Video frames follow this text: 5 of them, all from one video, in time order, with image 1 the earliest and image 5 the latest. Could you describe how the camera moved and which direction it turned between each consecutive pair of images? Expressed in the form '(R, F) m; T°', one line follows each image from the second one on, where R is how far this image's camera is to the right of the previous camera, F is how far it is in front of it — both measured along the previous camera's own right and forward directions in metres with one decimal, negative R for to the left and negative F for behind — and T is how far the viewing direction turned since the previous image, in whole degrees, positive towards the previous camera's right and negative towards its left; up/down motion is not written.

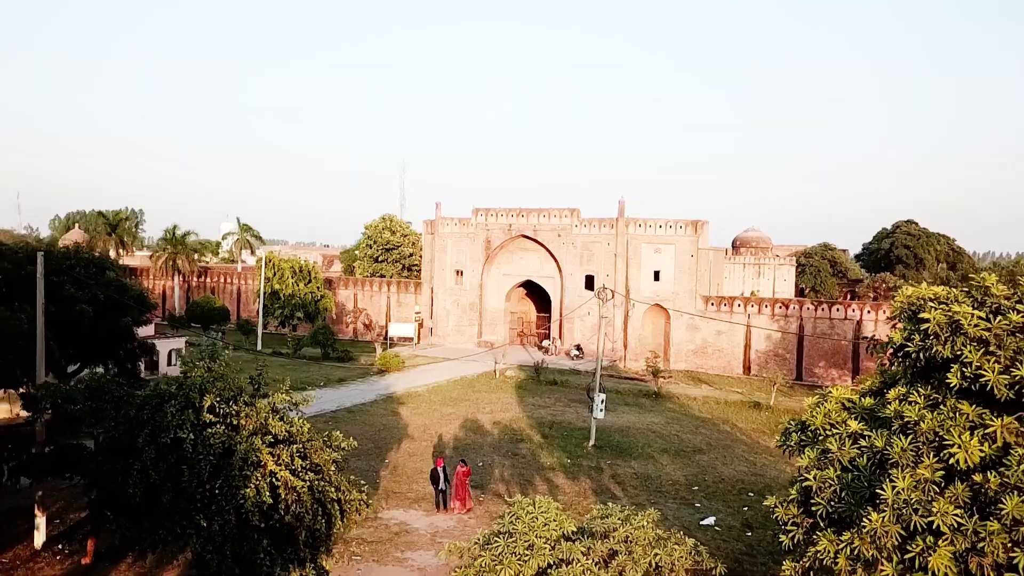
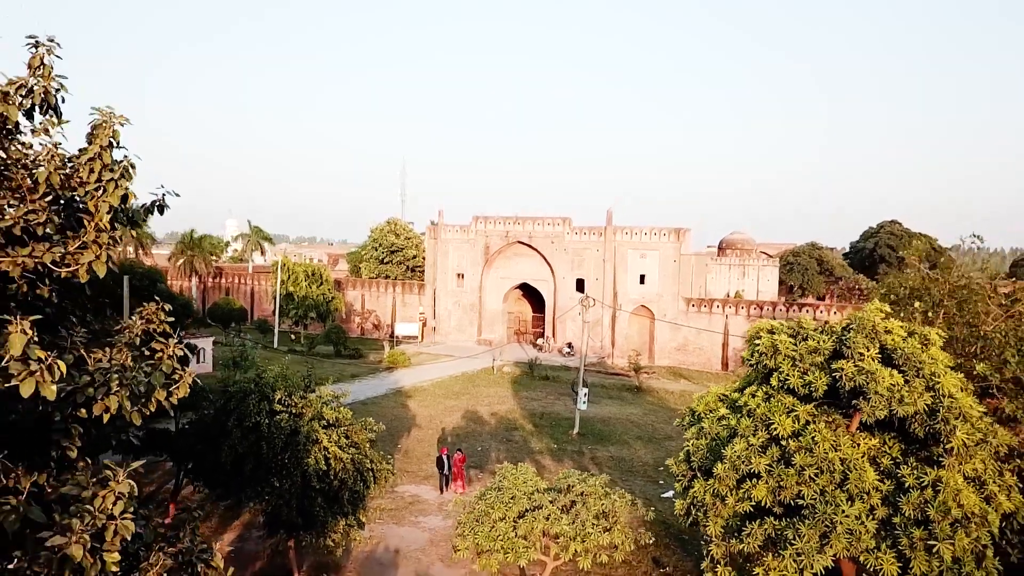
(+0.1, -2.0) m; 0°
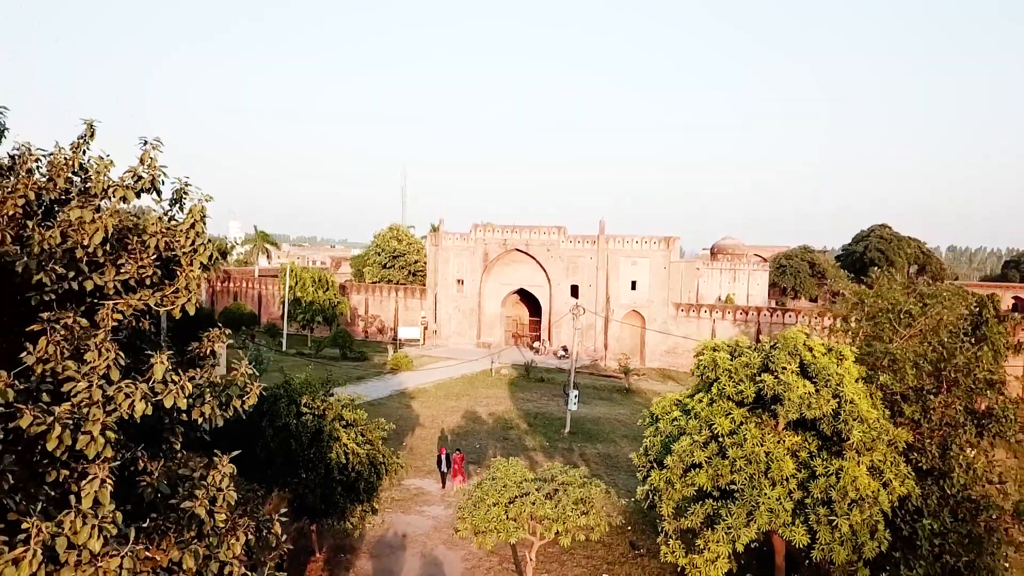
(+0.1, -1.3) m; 0°
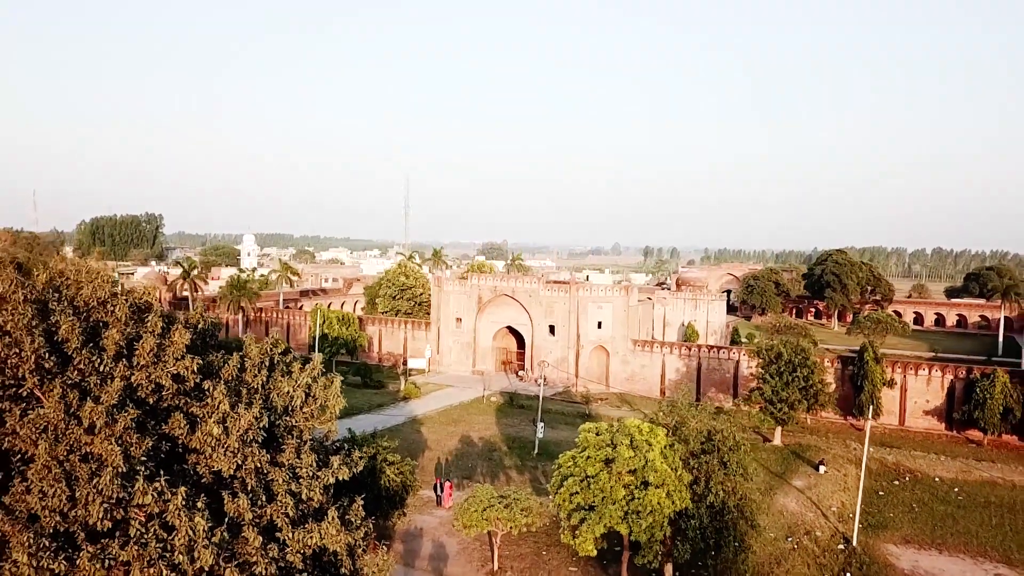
(+0.6, -6.2) m; 0°
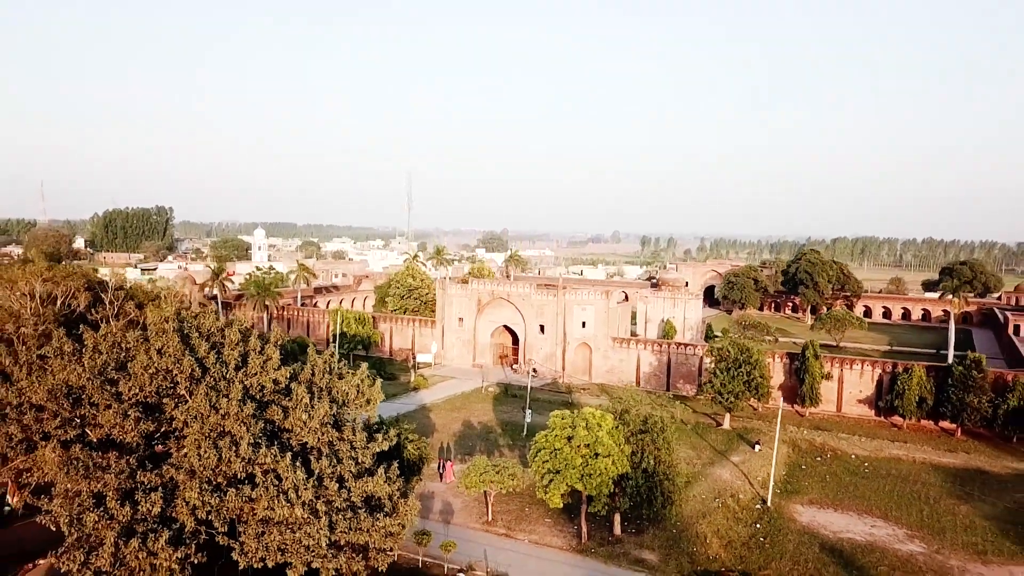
(+0.3, -4.9) m; 0°
